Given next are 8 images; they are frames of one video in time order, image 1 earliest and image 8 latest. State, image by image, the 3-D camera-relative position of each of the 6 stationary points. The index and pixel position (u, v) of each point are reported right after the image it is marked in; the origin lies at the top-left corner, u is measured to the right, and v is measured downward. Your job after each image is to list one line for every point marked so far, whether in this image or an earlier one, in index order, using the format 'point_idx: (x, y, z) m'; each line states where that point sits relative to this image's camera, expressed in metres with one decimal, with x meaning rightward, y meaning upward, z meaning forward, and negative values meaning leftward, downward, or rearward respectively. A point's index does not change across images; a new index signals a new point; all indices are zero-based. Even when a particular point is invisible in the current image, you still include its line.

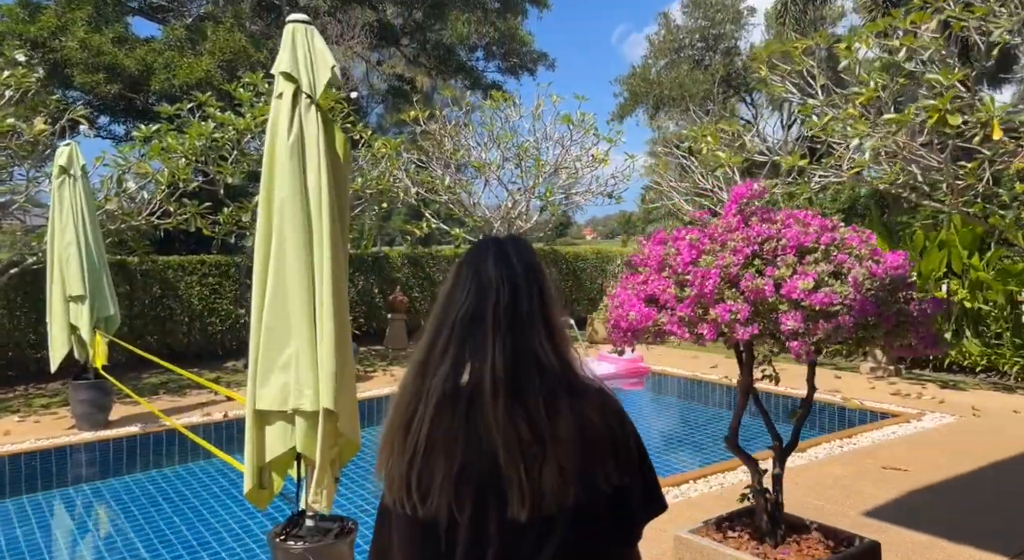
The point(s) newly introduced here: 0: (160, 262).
0: (-4.9, +0.3, +10.8) m
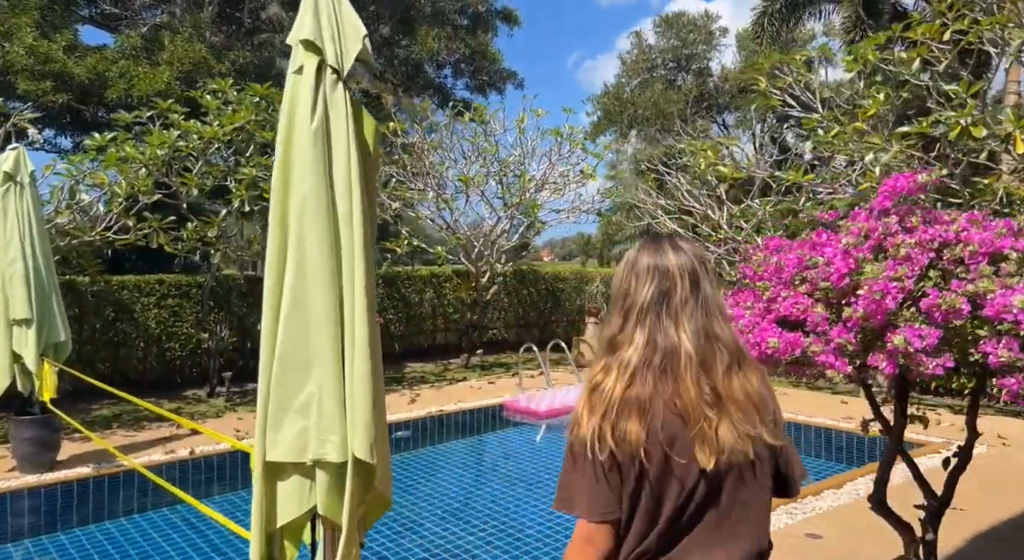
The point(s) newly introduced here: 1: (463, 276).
0: (-5.1, 0.0, +9.9) m
1: (-0.8, 0.0, +13.7) m
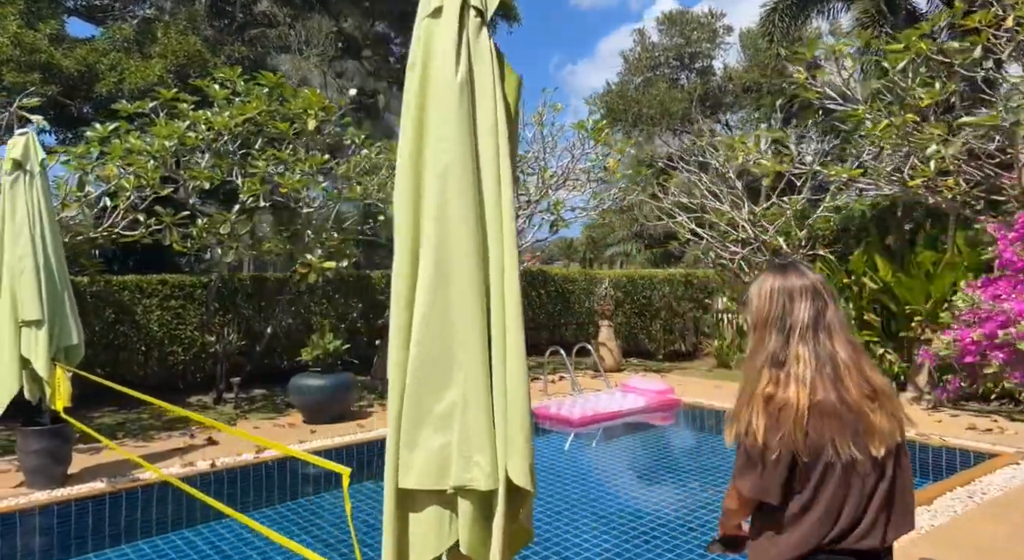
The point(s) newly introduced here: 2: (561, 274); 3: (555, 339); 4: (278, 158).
0: (-4.8, 0.0, +9.3) m
1: (-0.7, 0.0, +13.3) m
2: (+1.0, +0.1, +15.1) m
3: (+0.9, -1.2, +15.2) m
4: (-2.7, +1.4, +8.9) m
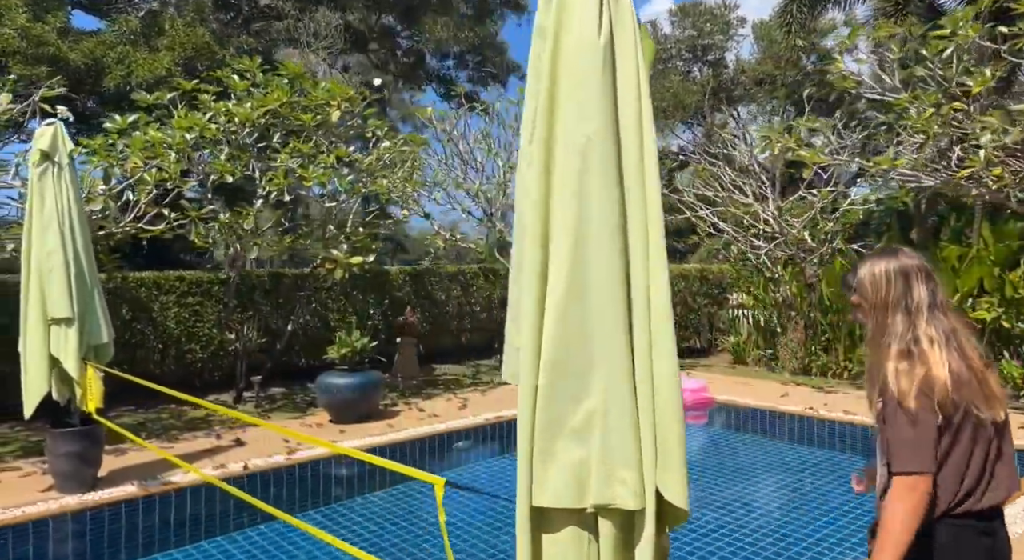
0: (-4.5, 0.0, +9.1) m
1: (-0.3, +0.1, +13.1) m
2: (+1.2, +0.2, +14.9) m
3: (+1.2, -1.1, +15.0) m
4: (-2.3, +1.4, +8.6) m
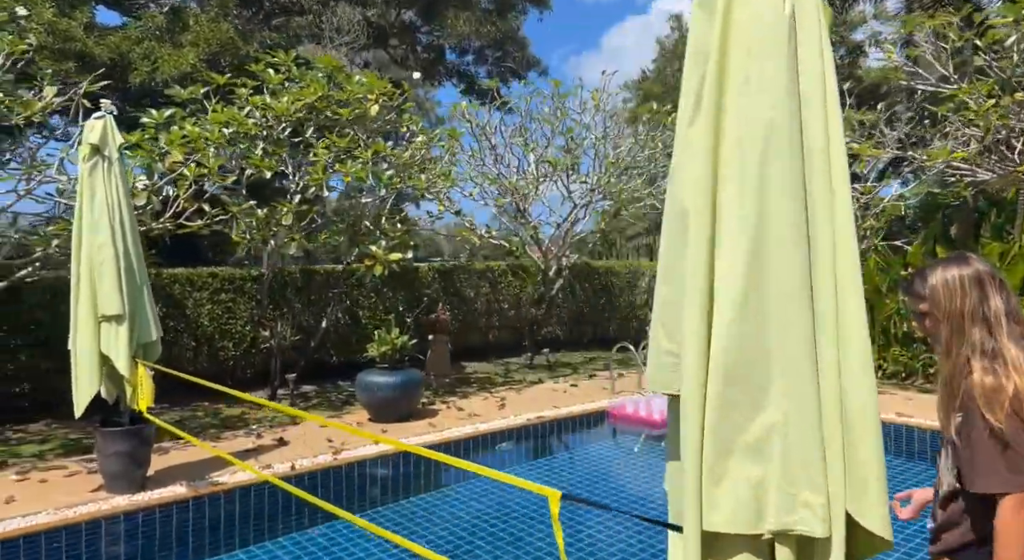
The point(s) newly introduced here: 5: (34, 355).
0: (-4.0, +0.1, +9.0) m
1: (+0.1, +0.1, +12.9) m
2: (+1.8, +0.2, +14.7) m
3: (+1.7, -1.0, +14.9) m
4: (-1.9, +1.5, +8.5) m
5: (-5.1, -0.8, +8.2) m
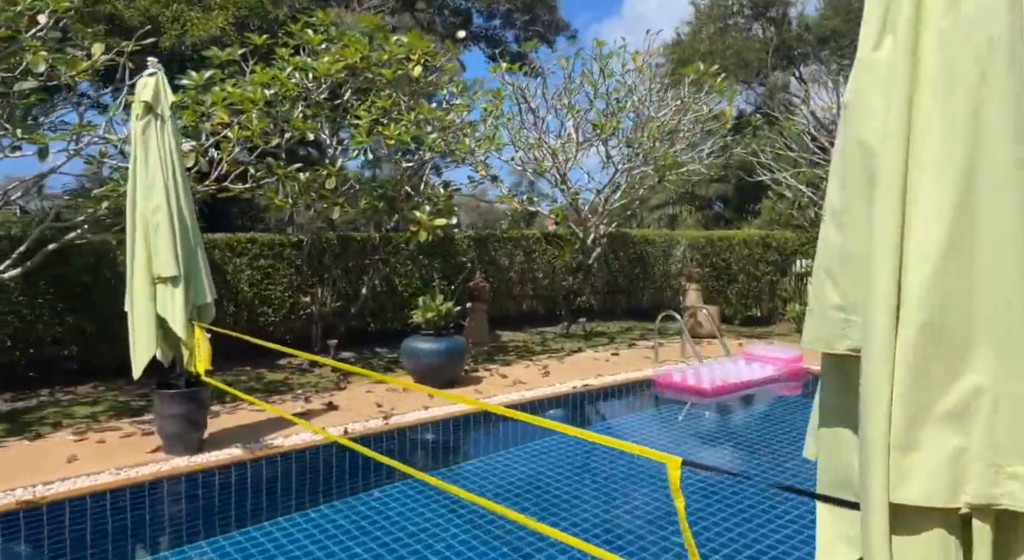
0: (-3.5, +0.5, +9.0) m
1: (+0.7, +0.7, +12.8) m
2: (+2.4, +0.8, +14.5) m
3: (+2.3, -0.4, +14.7) m
4: (-1.4, +1.9, +8.4) m
5: (-4.6, -0.4, +8.2) m
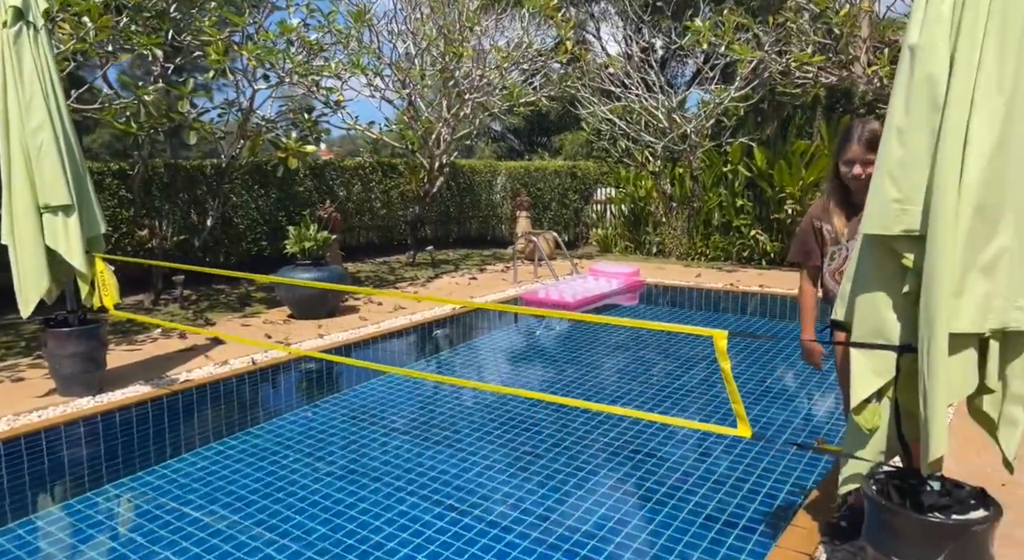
0: (-5.1, +1.2, +8.0) m
1: (-2.0, +1.8, +12.8) m
2: (-0.9, +2.2, +14.9) m
3: (-1.1, +1.0, +15.2) m
4: (-2.9, +2.6, +7.9) m
5: (-5.9, +0.2, +7.0) m
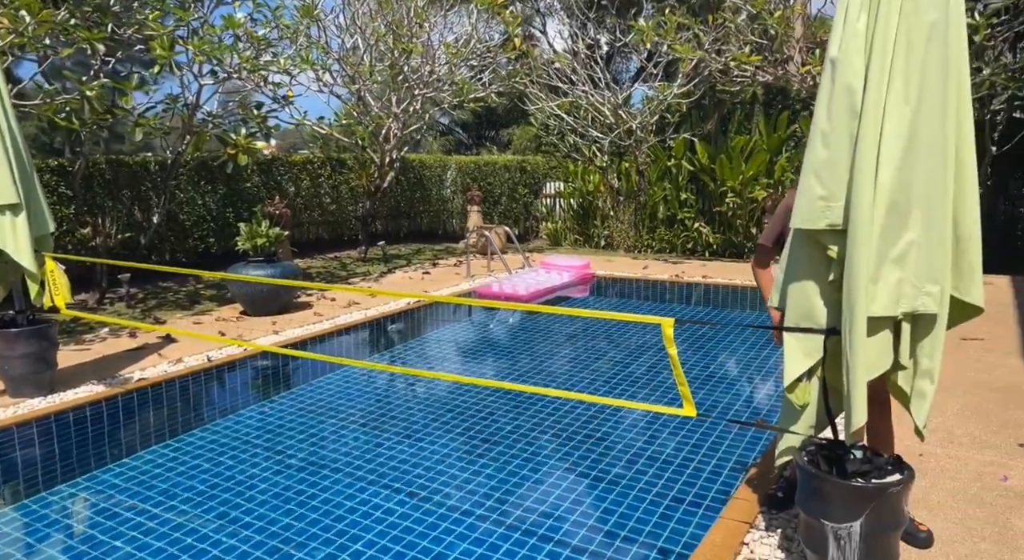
0: (-5.6, +1.1, +7.8) m
1: (-2.9, +1.9, +12.7) m
2: (-1.9, +2.3, +14.9) m
3: (-2.0, +1.1, +15.2) m
4: (-3.4, +2.6, +7.8) m
5: (-6.3, +0.1, +6.8) m
